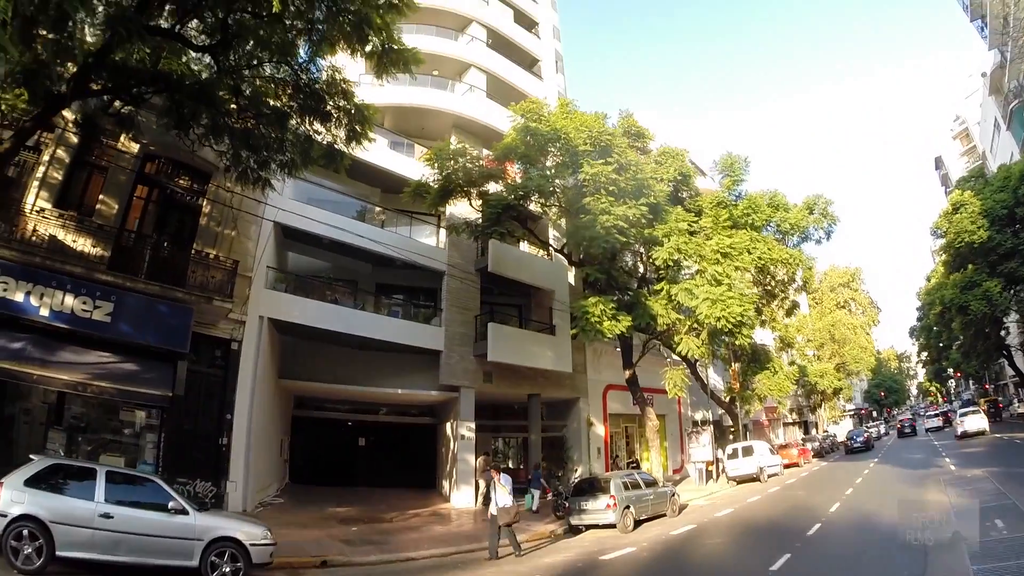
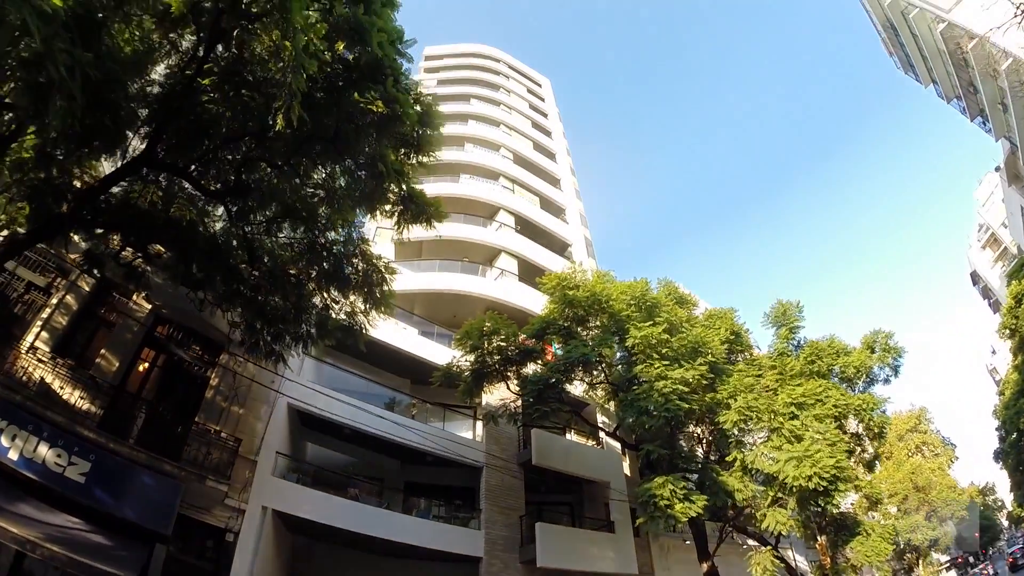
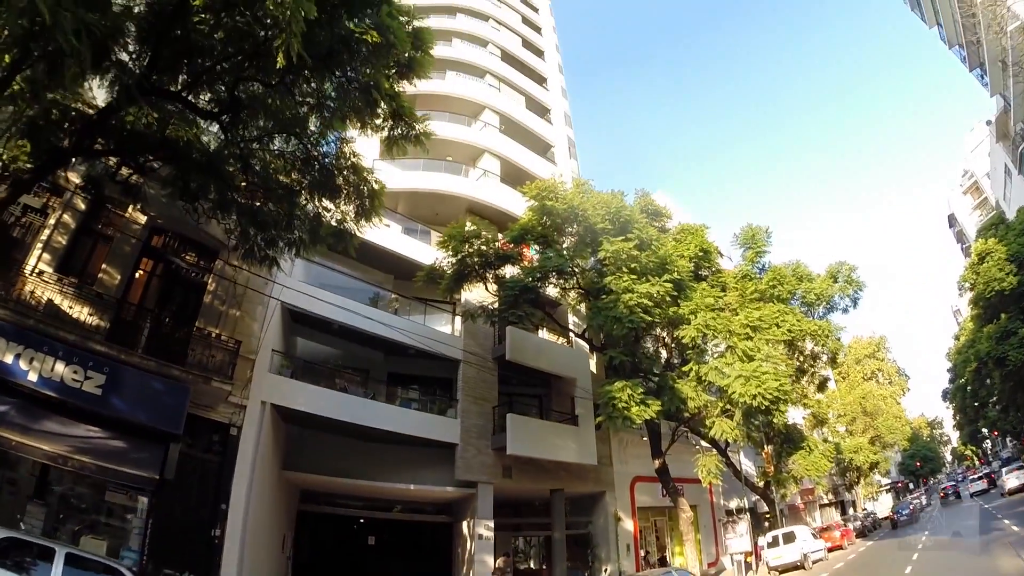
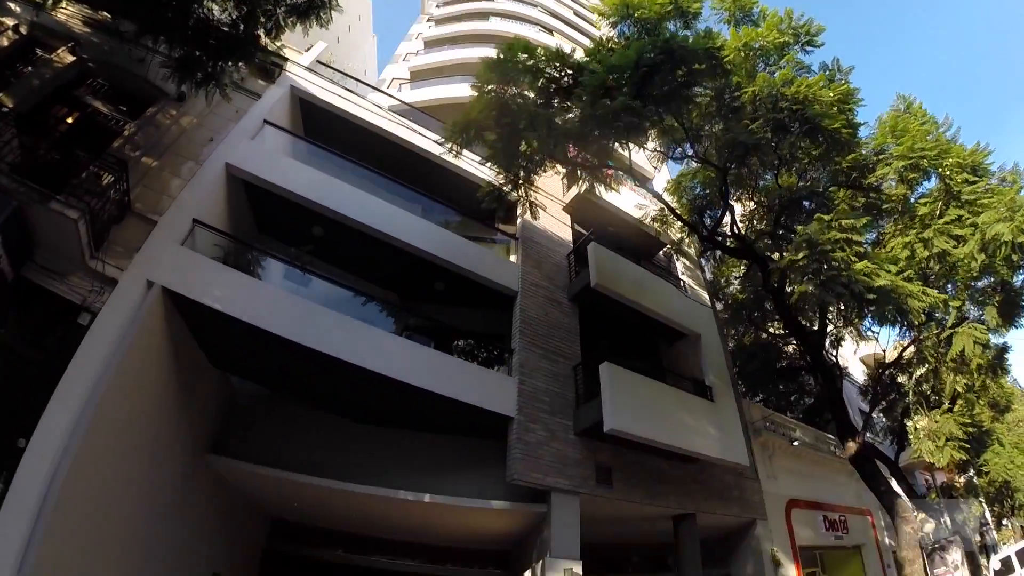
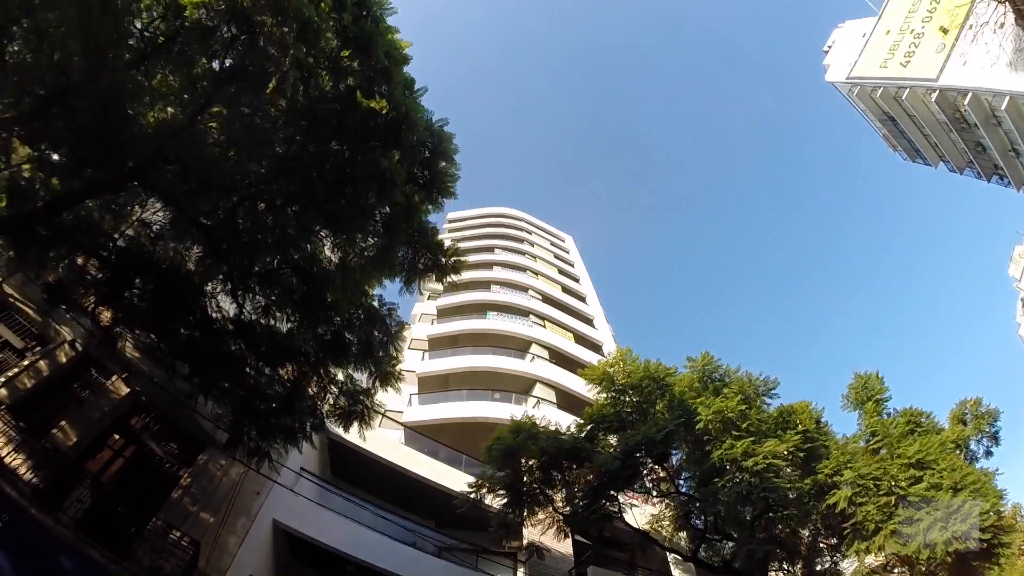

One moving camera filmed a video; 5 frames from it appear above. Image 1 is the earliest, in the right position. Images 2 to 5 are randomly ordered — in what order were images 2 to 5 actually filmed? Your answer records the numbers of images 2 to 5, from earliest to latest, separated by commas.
3, 2, 5, 4
